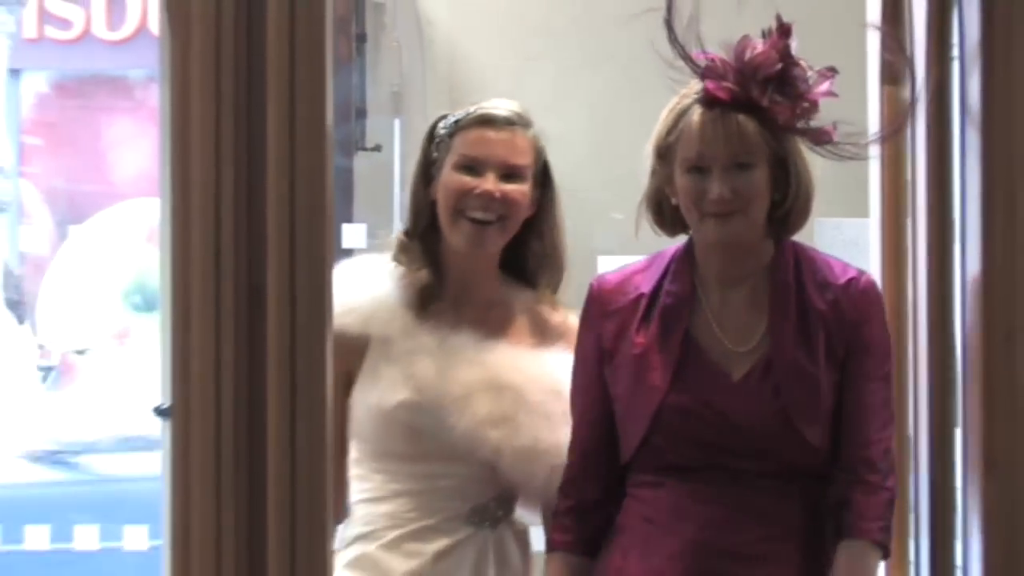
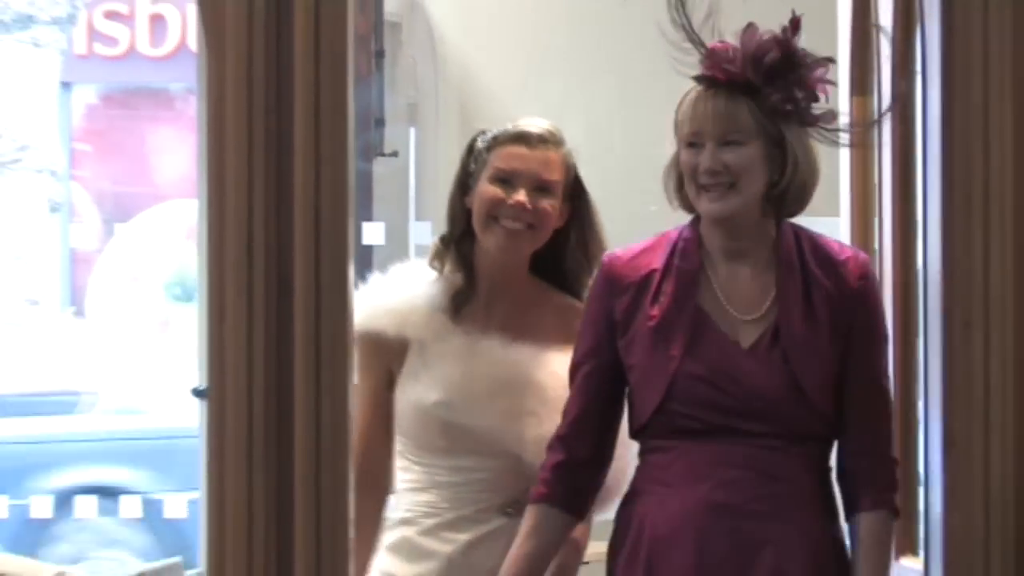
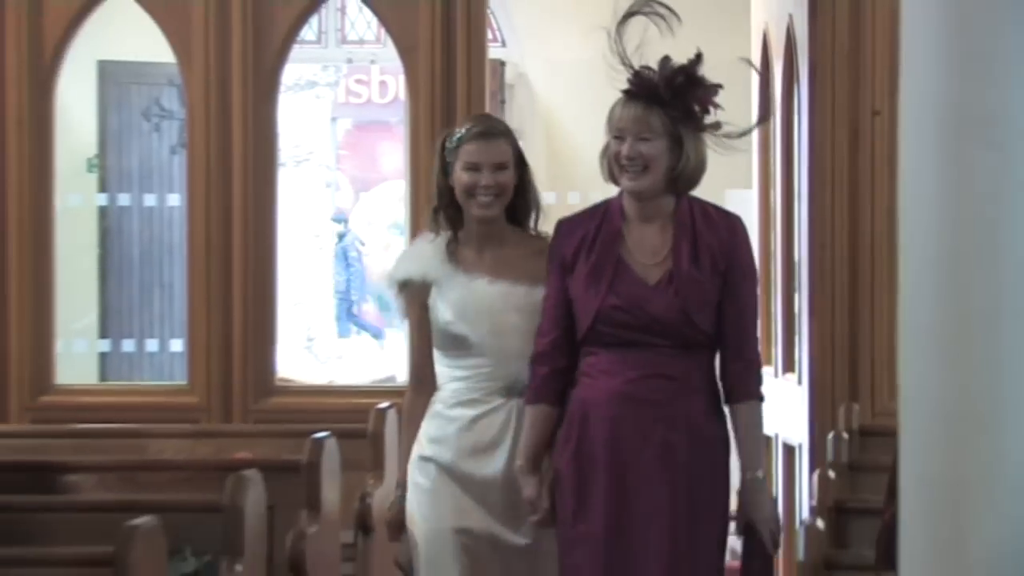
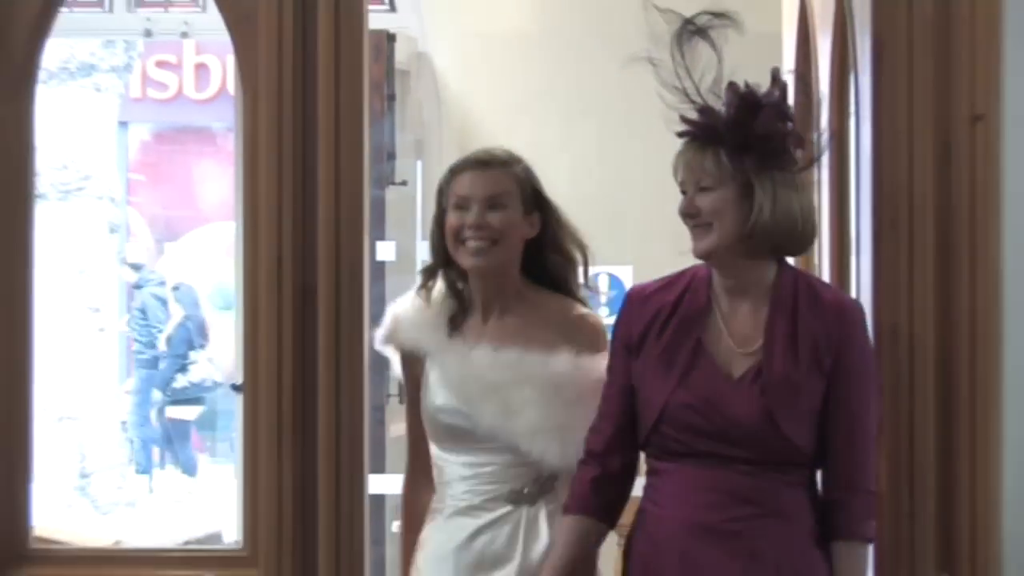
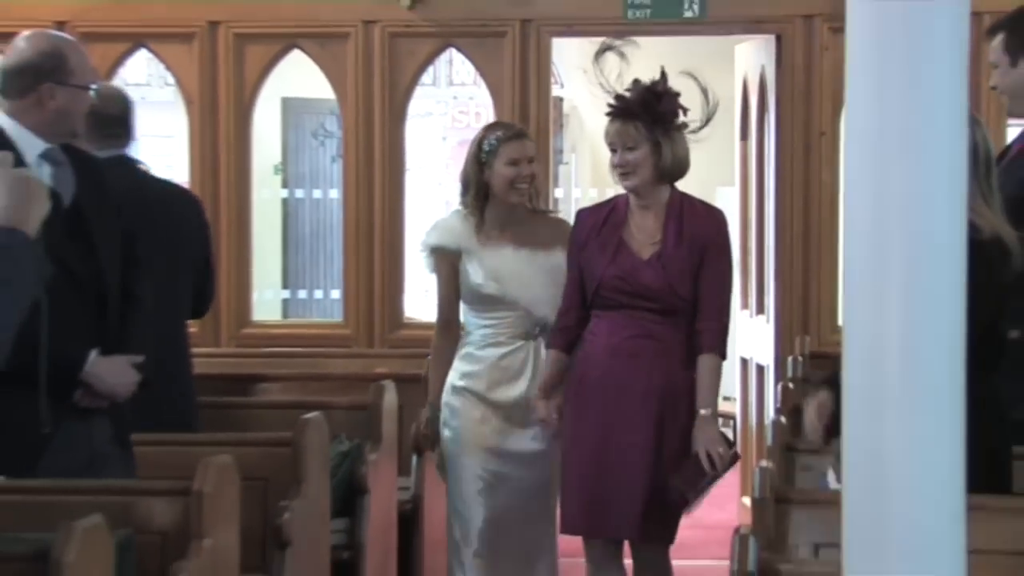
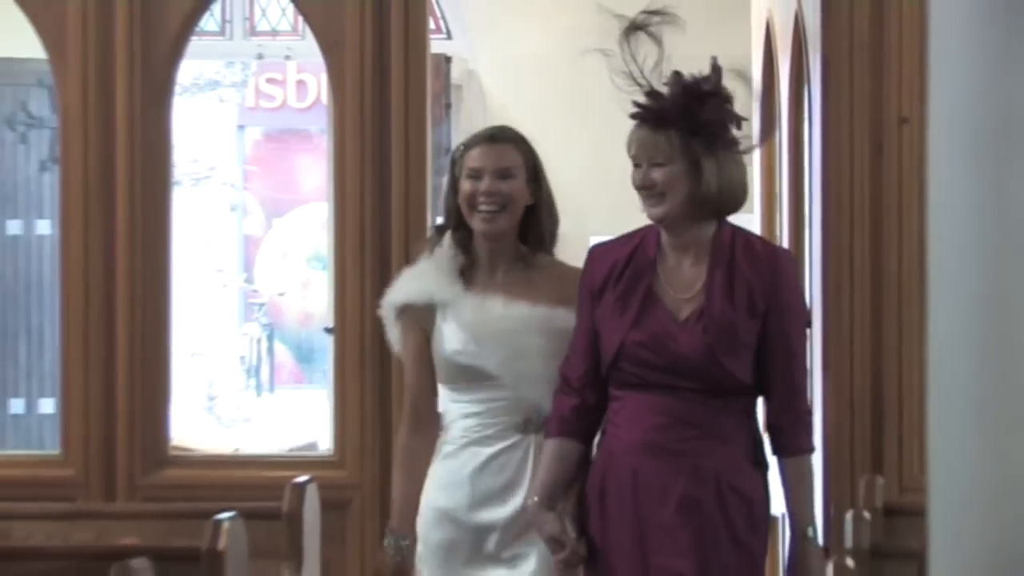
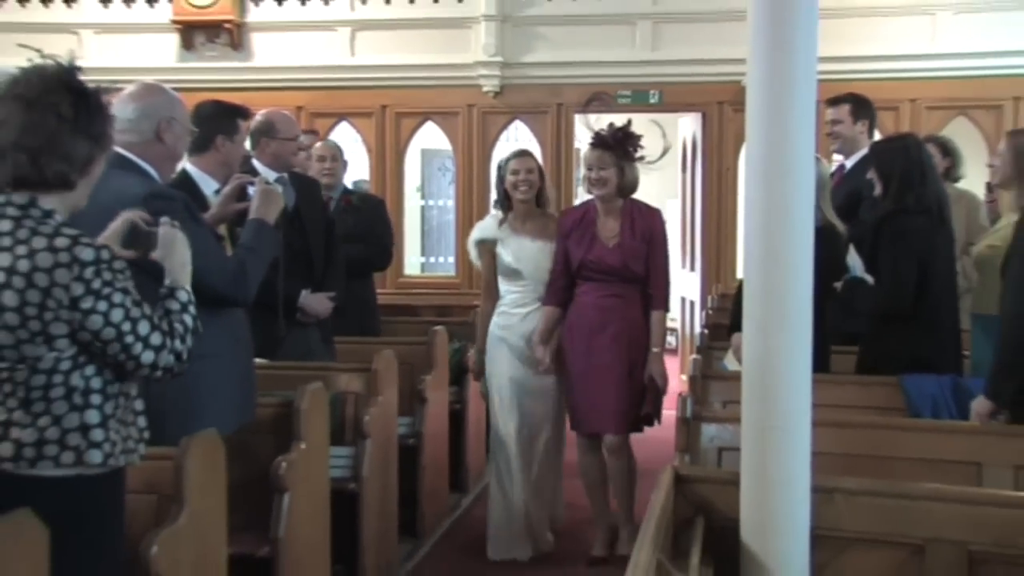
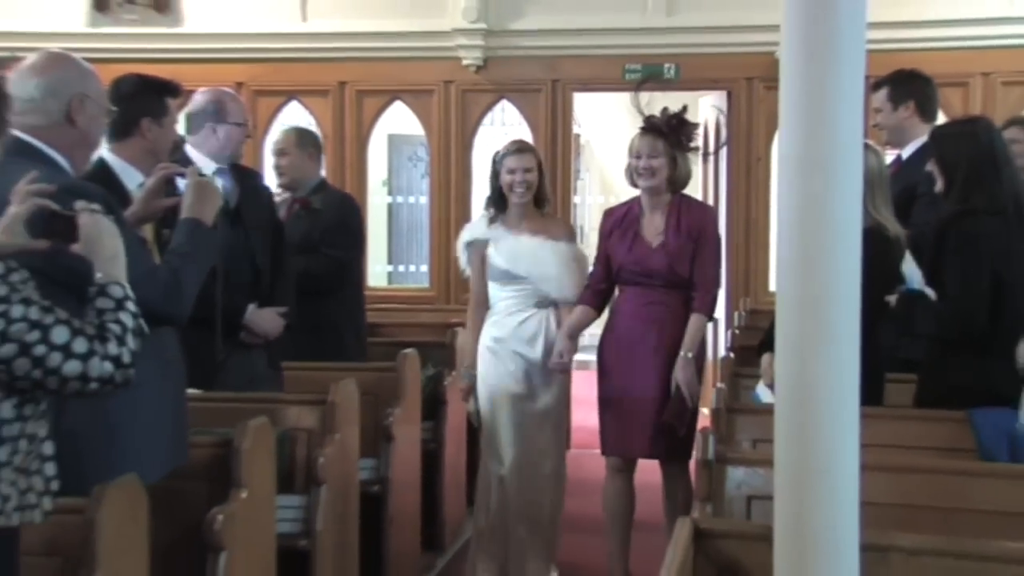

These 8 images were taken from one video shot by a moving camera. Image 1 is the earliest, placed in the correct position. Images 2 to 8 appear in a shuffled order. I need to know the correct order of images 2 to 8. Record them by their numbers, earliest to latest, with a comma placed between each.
2, 4, 6, 3, 5, 8, 7
